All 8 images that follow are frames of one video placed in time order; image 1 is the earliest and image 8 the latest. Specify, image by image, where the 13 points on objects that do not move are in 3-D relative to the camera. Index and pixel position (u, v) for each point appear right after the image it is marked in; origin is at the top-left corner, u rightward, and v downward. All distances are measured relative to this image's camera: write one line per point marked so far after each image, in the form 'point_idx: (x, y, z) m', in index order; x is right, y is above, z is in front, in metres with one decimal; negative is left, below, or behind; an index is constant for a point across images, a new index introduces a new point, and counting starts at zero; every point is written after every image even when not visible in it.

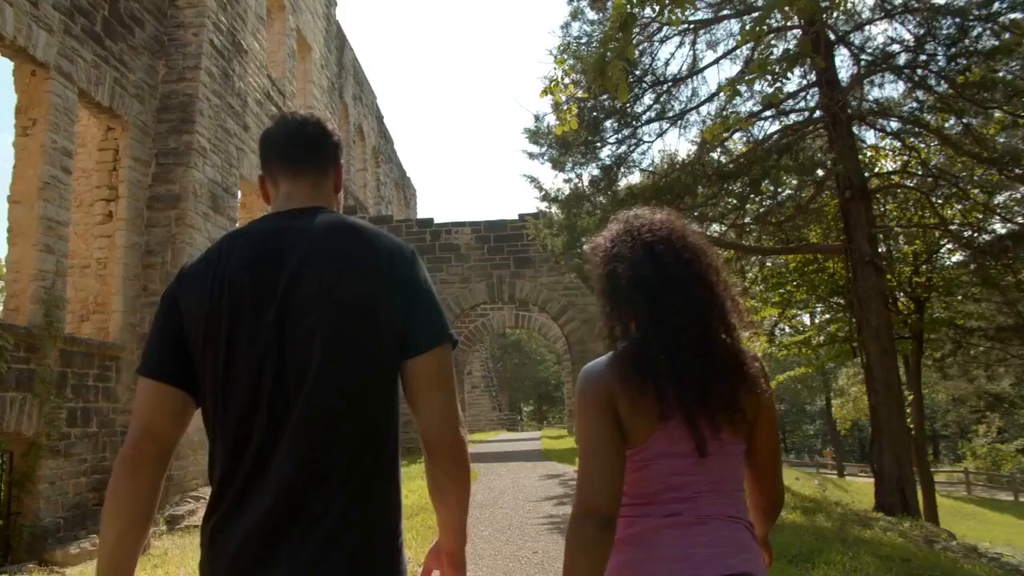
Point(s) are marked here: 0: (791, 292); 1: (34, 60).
0: (+4.5, -0.1, +11.8) m
1: (-4.4, +2.1, +6.7) m
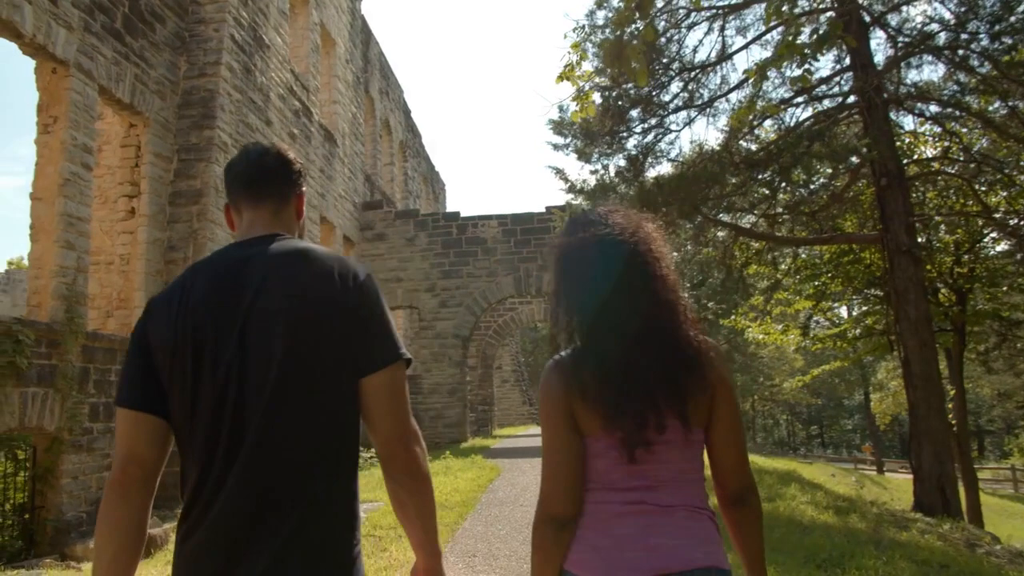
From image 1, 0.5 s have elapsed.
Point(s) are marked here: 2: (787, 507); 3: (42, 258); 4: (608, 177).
0: (+4.9, +0.1, +11.5) m
1: (-4.2, +2.1, +6.7) m
2: (+2.5, -2.0, +6.6) m
3: (-4.2, +0.3, +6.6) m
4: (+1.3, +1.5, +9.9) m
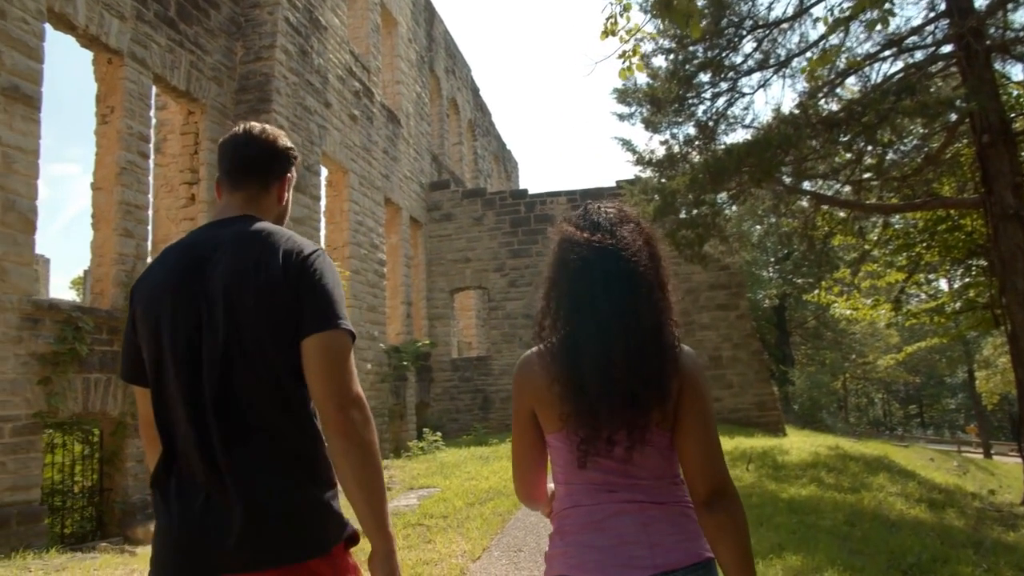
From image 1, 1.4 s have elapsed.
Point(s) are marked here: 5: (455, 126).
0: (+5.9, +0.5, +10.5) m
1: (-3.7, +2.2, +6.8) m
2: (+3.0, -1.8, +6.1) m
3: (-3.8, +0.4, +6.7) m
4: (+2.1, +1.8, +9.3) m
5: (-1.4, +4.1, +18.7) m
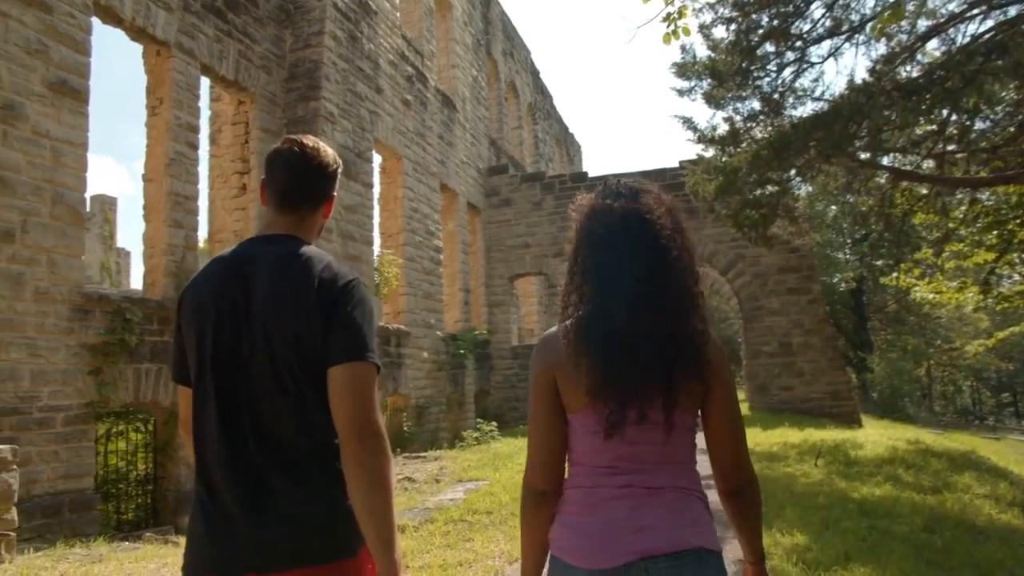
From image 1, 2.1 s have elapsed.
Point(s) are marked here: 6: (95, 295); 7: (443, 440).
0: (+6.6, +0.7, +9.7) m
1: (-3.3, +2.3, +6.8) m
2: (+3.4, -1.6, +5.5) m
3: (-3.3, +0.5, +6.8) m
4: (+2.7, +2.0, +8.8) m
5: (+0.1, +4.5, +18.4) m
6: (-3.3, -0.1, +5.8) m
7: (-1.1, -2.4, +11.6) m
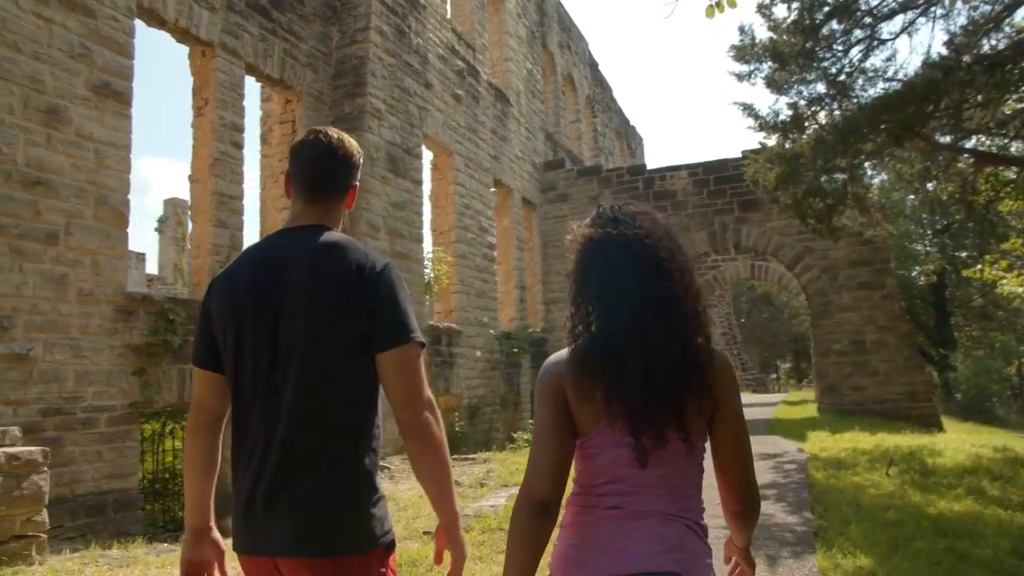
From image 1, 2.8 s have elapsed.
0: (+7.3, +0.8, +8.8) m
1: (-2.9, +2.3, +6.8) m
2: (+3.7, -1.6, +5.0) m
3: (-2.9, +0.5, +6.8) m
4: (+3.3, +2.1, +8.3) m
5: (+1.5, +4.6, +18.1) m
6: (-3.0, -0.1, +5.8) m
7: (-0.2, -2.4, +11.4) m
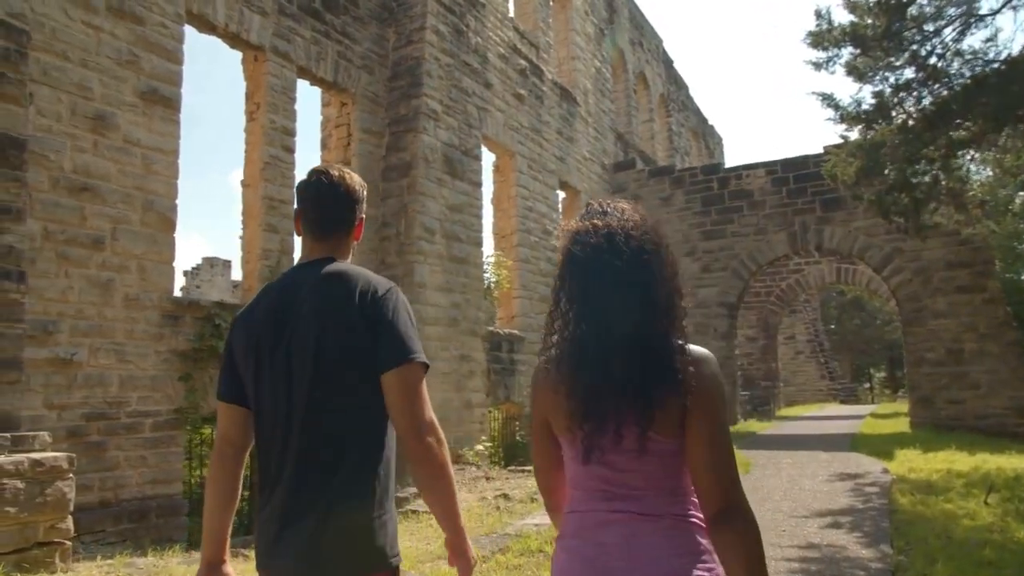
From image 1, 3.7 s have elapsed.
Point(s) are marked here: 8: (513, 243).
0: (+7.9, +0.8, +7.6) m
1: (-2.4, +2.3, +6.8) m
2: (+3.9, -1.6, +4.2) m
3: (-2.4, +0.4, +6.8) m
4: (+3.9, +2.0, +7.6) m
5: (+3.2, +4.5, +17.5) m
6: (-2.6, -0.1, +5.8) m
7: (+0.8, -2.5, +11.1) m
8: (0.0, +0.7, +10.7) m
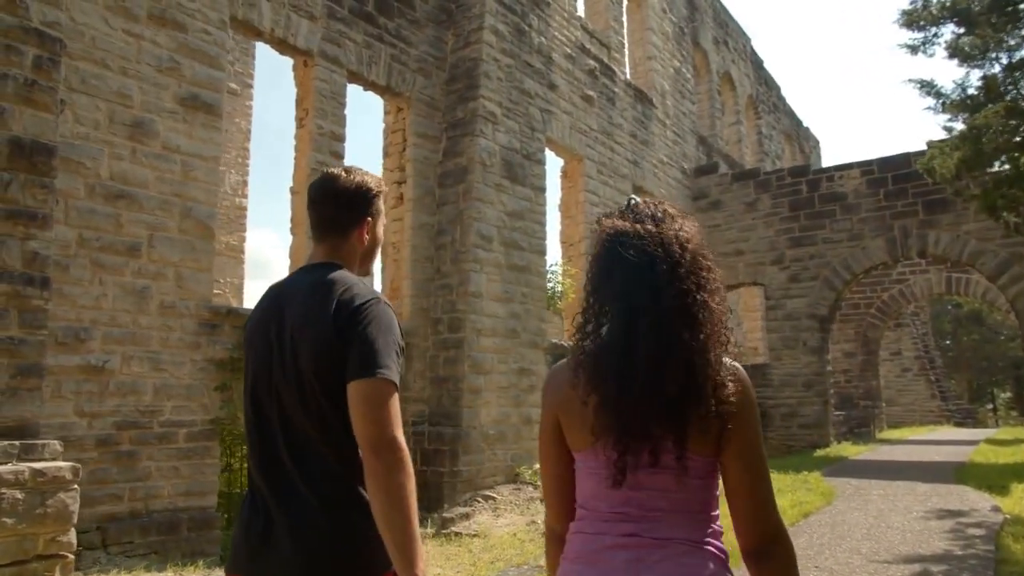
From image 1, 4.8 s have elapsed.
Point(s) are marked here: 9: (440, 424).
0: (+8.4, +0.7, +6.2) m
1: (-2.0, +2.2, +6.7) m
2: (+4.0, -1.6, +3.3) m
3: (-2.0, +0.3, +6.6) m
4: (+4.4, +1.9, +6.6) m
5: (+5.0, +4.2, +16.7) m
6: (-2.3, -0.2, +5.7) m
7: (+1.7, -2.6, +10.5) m
8: (+1.0, +0.5, +10.3) m
9: (-0.8, -1.4, +7.6) m
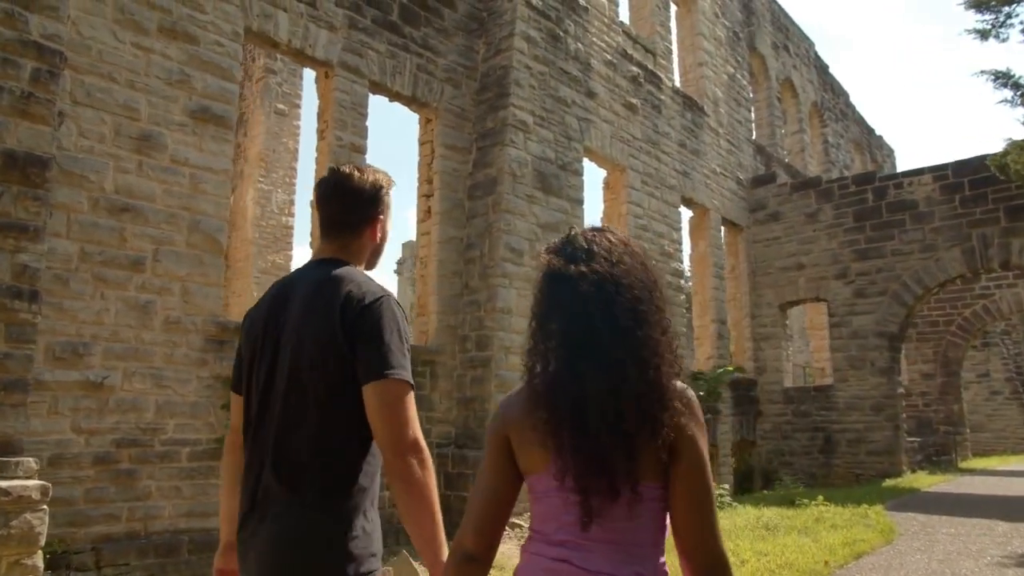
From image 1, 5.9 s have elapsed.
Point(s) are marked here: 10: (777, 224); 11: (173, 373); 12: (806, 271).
0: (+8.5, +0.7, +5.0) m
1: (-1.8, +2.1, +6.6) m
2: (+3.9, -1.6, +2.5) m
3: (-1.8, +0.2, +6.5) m
4: (+4.6, +1.8, +5.9) m
5: (+6.1, +3.8, +15.9) m
6: (-2.1, -0.3, +5.5) m
7: (+2.3, -2.8, +9.8) m
8: (+1.5, +0.3, +9.8) m
9: (-0.5, -1.6, +7.2) m
10: (+4.7, +1.1, +12.9) m
11: (-2.4, -0.6, +5.2) m
12: (+5.1, +0.3, +12.6) m
